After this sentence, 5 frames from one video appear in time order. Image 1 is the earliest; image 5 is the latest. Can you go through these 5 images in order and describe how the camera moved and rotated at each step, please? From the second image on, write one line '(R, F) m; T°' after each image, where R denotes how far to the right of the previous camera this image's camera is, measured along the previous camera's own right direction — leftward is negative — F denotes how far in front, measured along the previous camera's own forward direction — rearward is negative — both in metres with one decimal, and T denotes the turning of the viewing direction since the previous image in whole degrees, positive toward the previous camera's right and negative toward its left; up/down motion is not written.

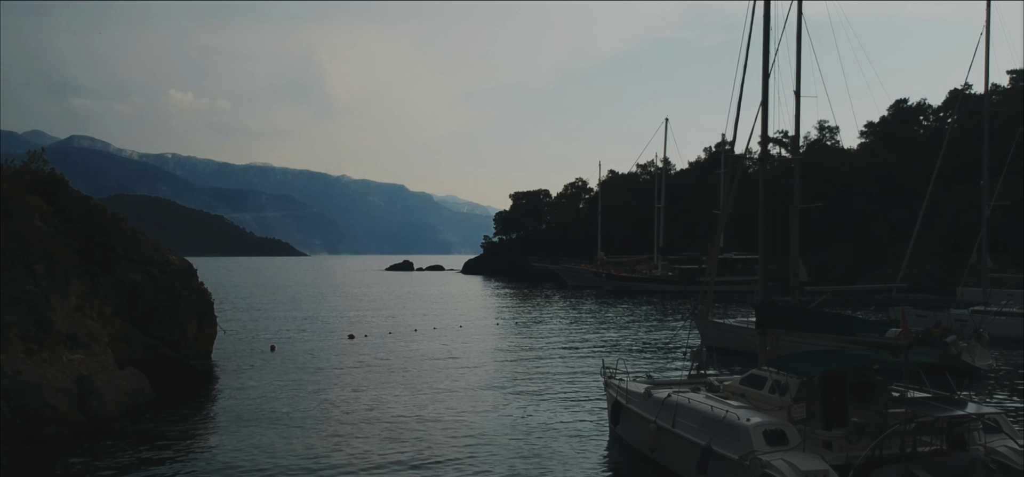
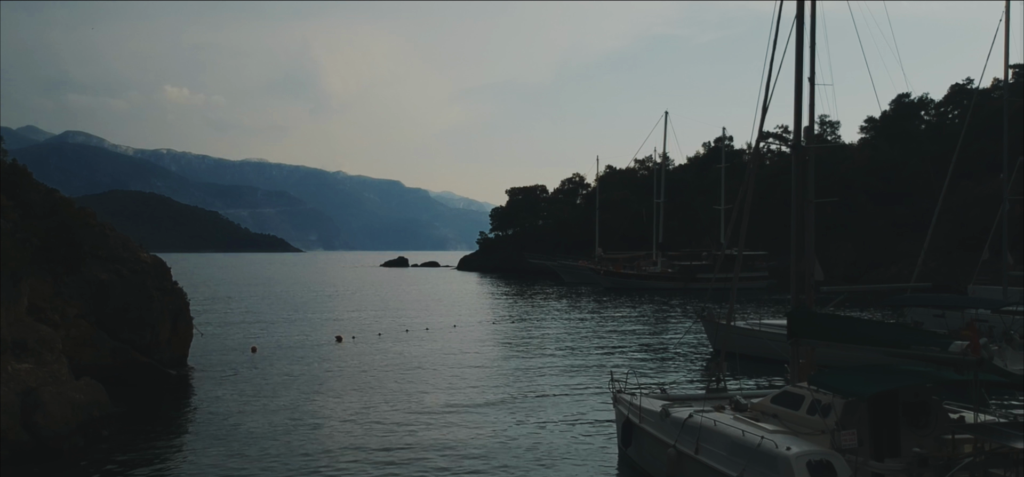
(0.0, +1.1) m; 0°
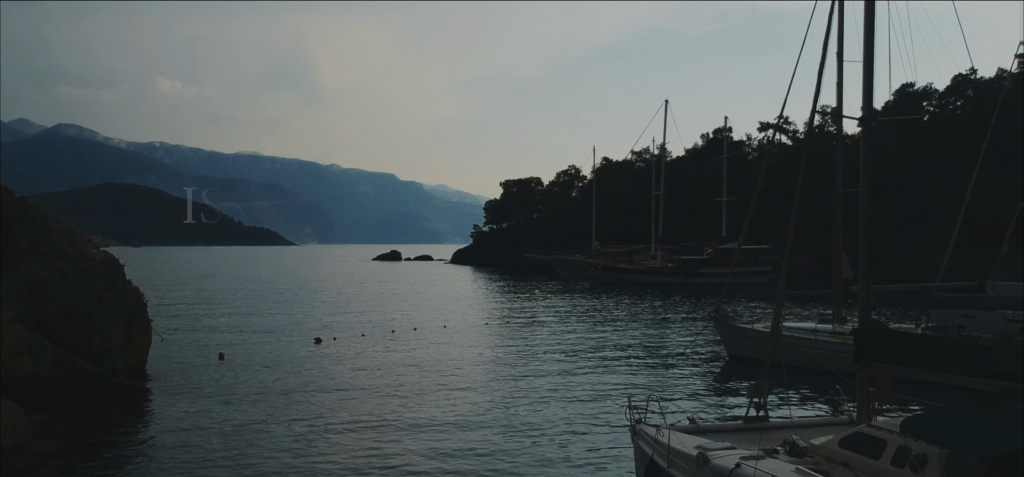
(0.0, +1.7) m; 0°
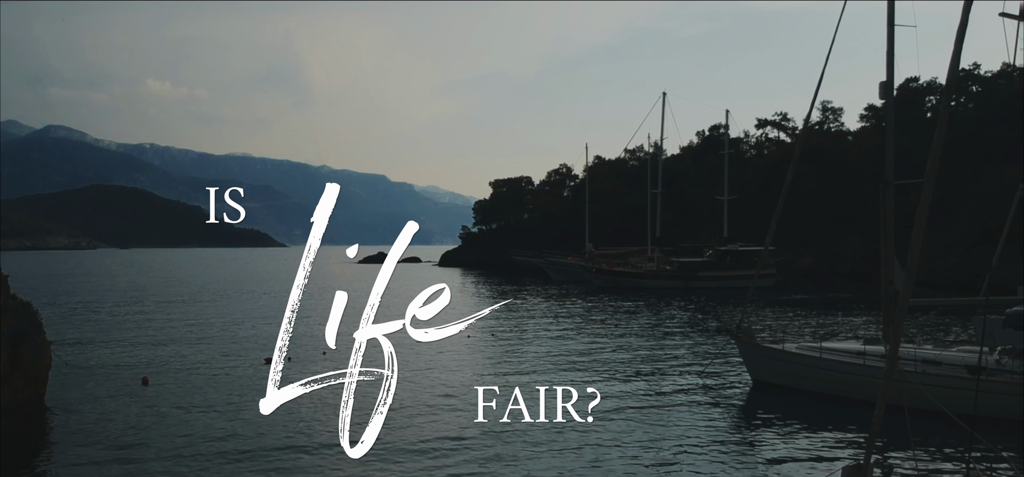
(+0.2, +2.8) m; +1°
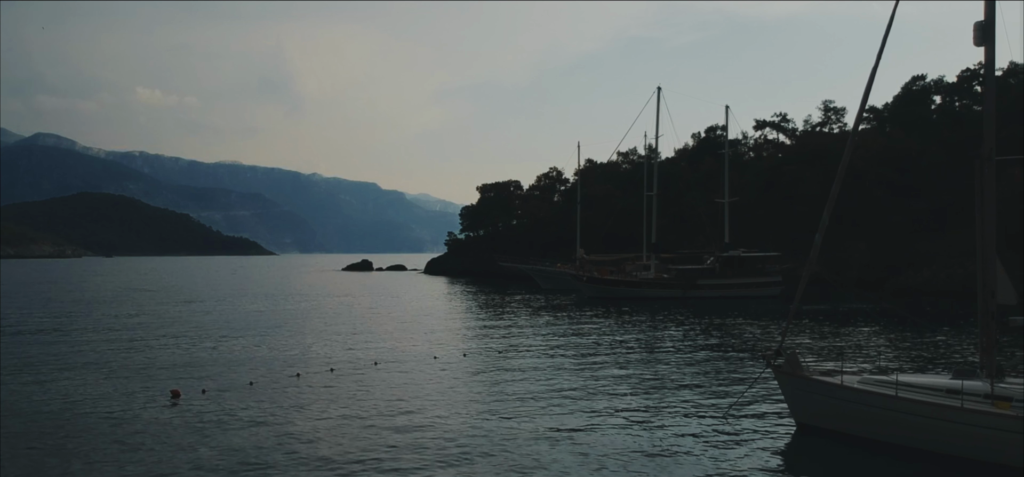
(+0.4, +3.4) m; +1°
